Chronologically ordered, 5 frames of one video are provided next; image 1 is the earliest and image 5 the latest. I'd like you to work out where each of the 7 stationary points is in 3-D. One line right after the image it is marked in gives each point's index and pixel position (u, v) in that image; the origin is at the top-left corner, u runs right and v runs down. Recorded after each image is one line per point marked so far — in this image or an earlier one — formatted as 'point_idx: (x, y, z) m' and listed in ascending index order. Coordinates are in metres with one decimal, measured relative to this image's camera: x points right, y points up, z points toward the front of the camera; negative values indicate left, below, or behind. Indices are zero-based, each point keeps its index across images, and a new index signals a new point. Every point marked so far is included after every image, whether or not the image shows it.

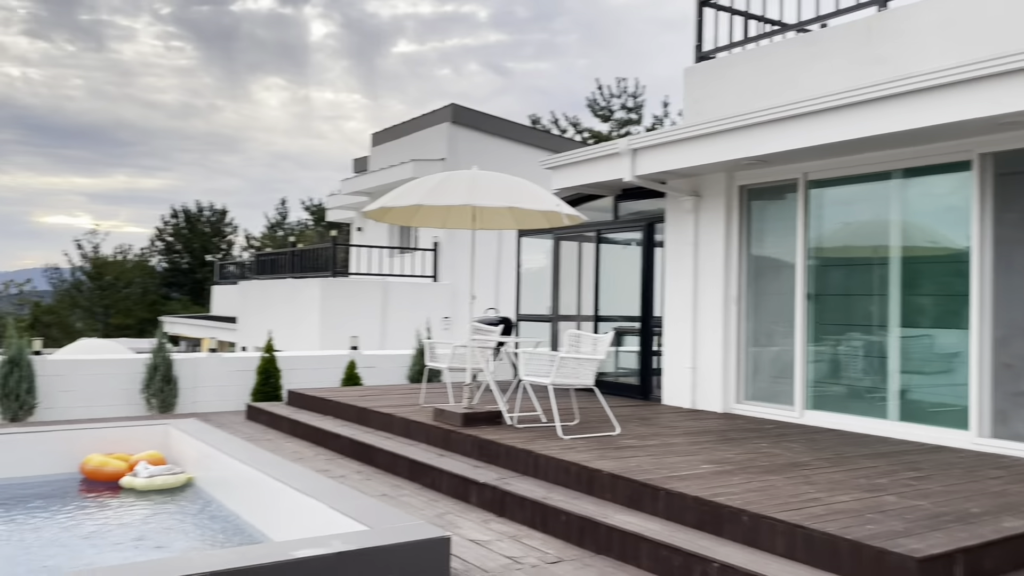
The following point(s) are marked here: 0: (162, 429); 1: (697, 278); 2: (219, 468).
0: (-3.0, -1.2, +7.2) m
1: (+1.7, +0.1, +8.0) m
2: (-2.1, -1.3, +6.1) m
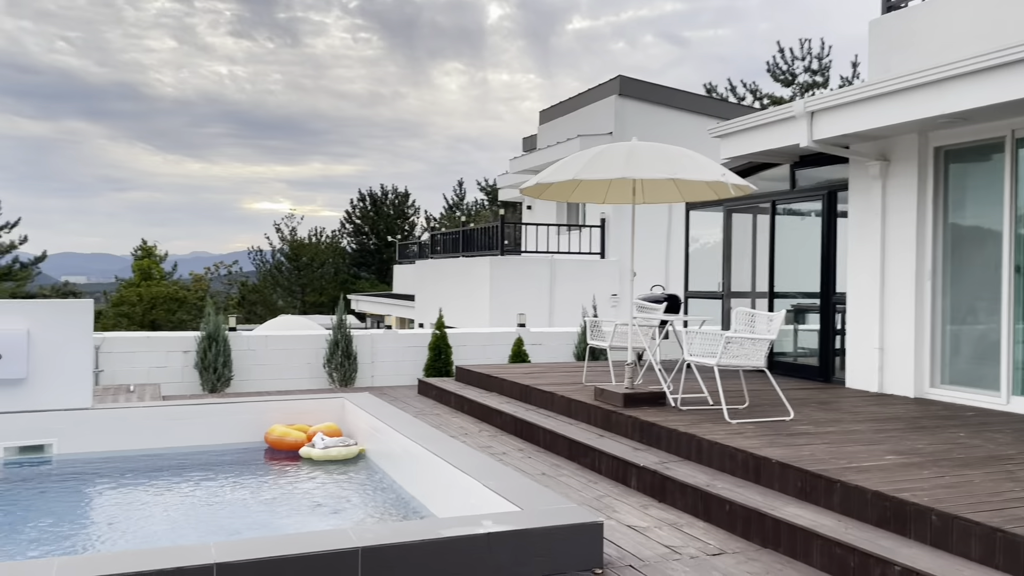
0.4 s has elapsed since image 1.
0: (-1.6, -1.0, +7.5) m
1: (+3.2, +0.3, +7.3) m
2: (-0.9, -1.2, +6.3) m
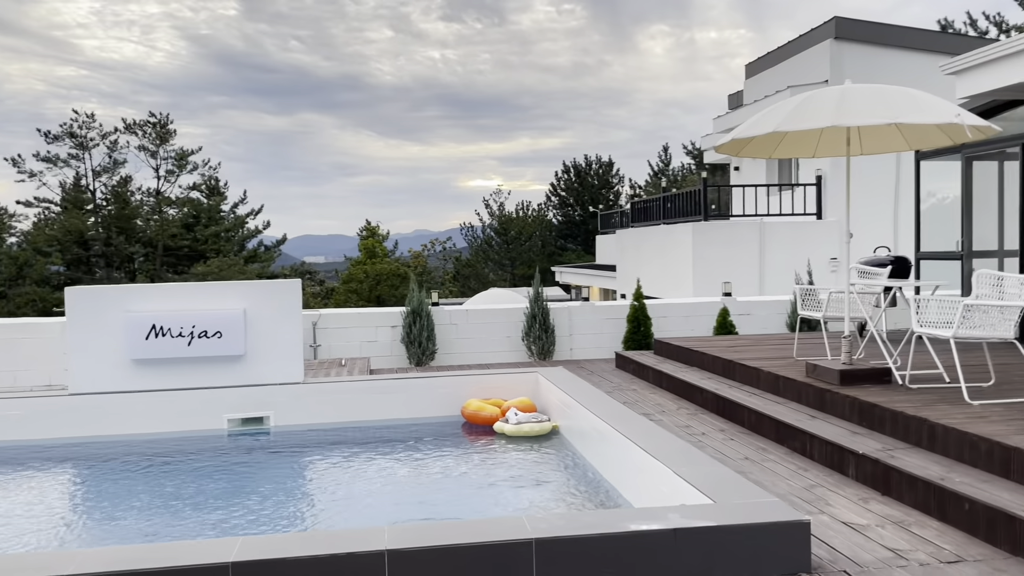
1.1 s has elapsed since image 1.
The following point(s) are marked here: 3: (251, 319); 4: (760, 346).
0: (+0.2, -0.8, +7.4) m
1: (+4.7, +0.7, +6.0) m
2: (+0.5, -1.0, +6.1) m
3: (-2.1, -0.2, +6.9) m
4: (+2.2, -0.5, +7.6) m
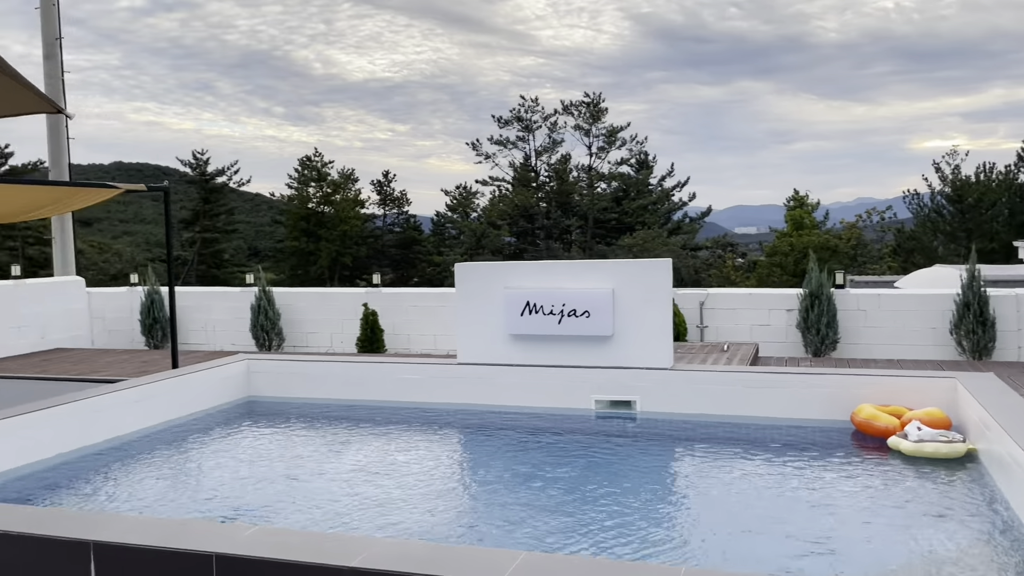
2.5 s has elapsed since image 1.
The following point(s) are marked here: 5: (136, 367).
0: (+3.1, -0.7, +6.0) m
1: (+6.4, +0.6, +2.6) m
2: (+2.8, -0.9, +4.7) m
3: (+0.8, -0.1, +6.7) m
4: (+5.0, -0.5, +5.2) m
5: (-3.9, -0.8, +8.8) m
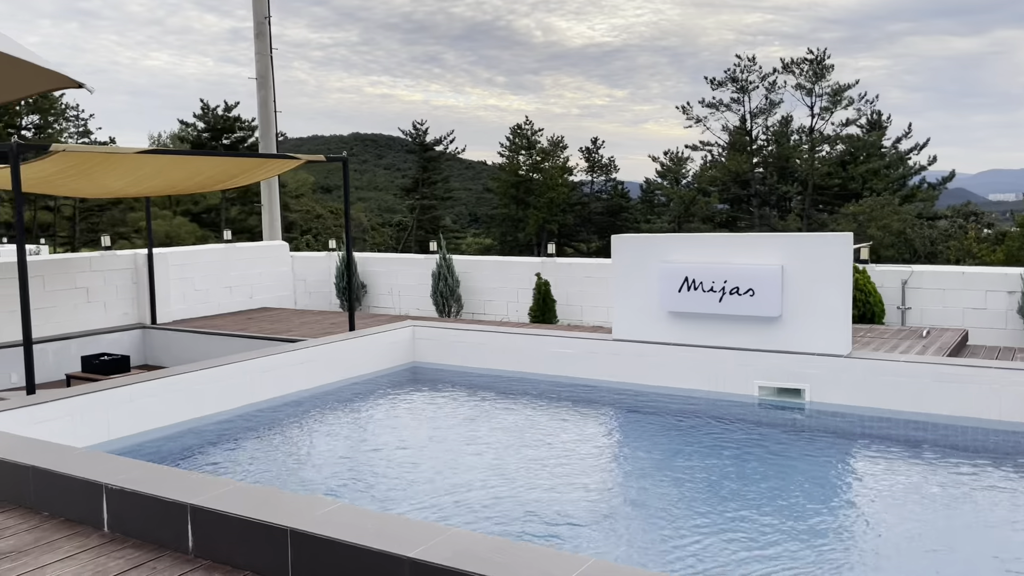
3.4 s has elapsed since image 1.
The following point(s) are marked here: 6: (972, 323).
0: (+4.0, -0.6, +4.9) m
1: (+6.4, +0.4, +0.7) m
2: (+3.4, -0.8, +3.8) m
3: (+2.0, +0.1, +6.1) m
4: (+5.7, -0.5, +3.6) m
5: (-2.1, -0.4, +9.3) m
6: (+4.2, -0.3, +7.8) m
